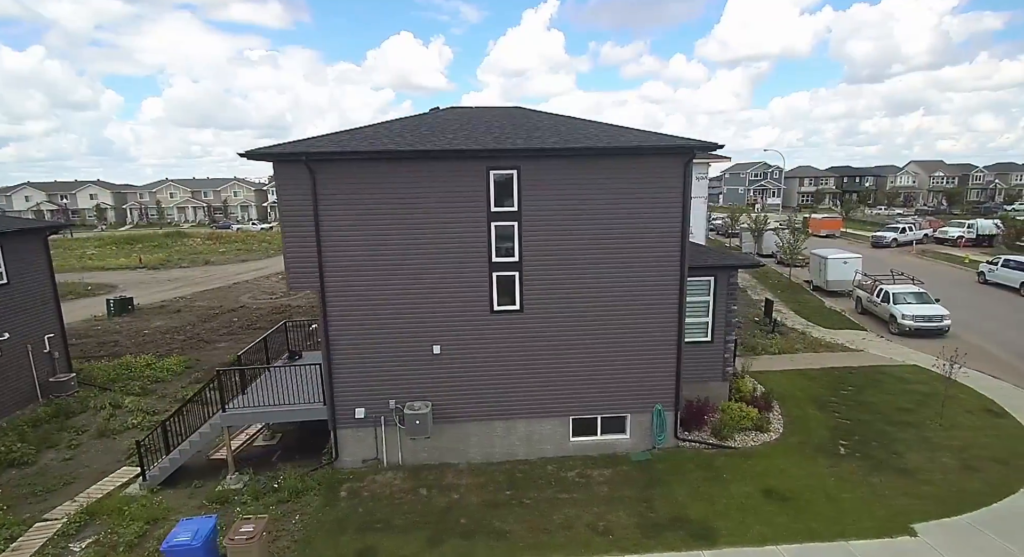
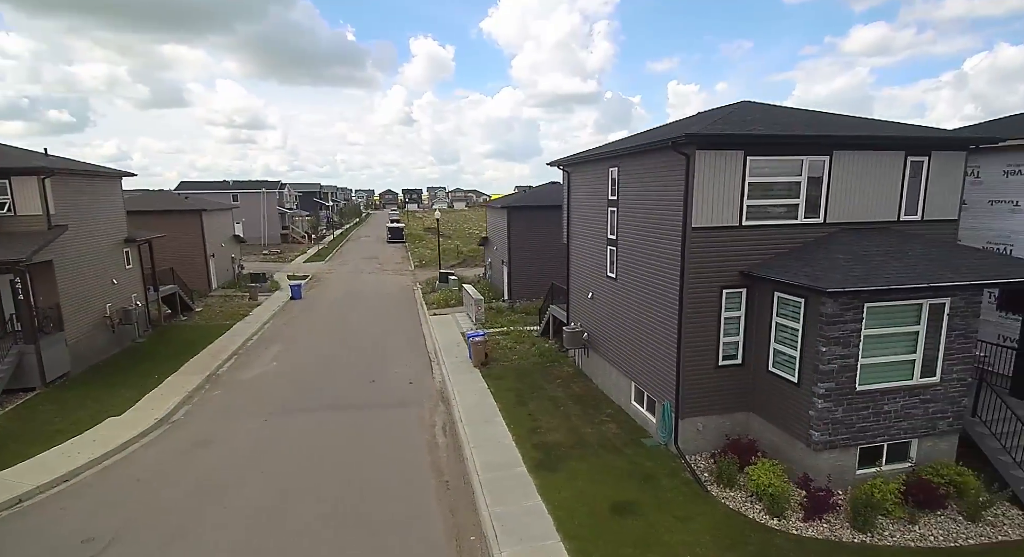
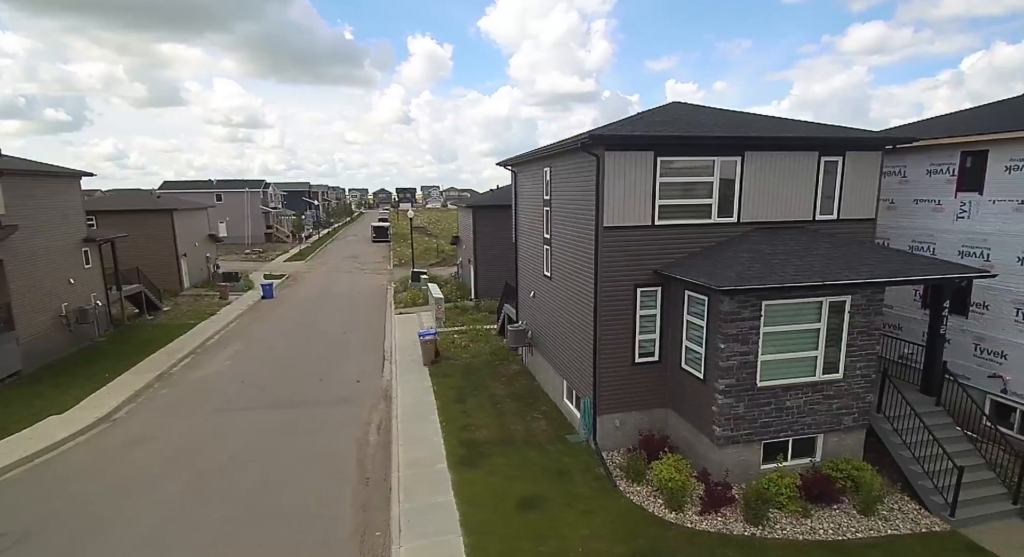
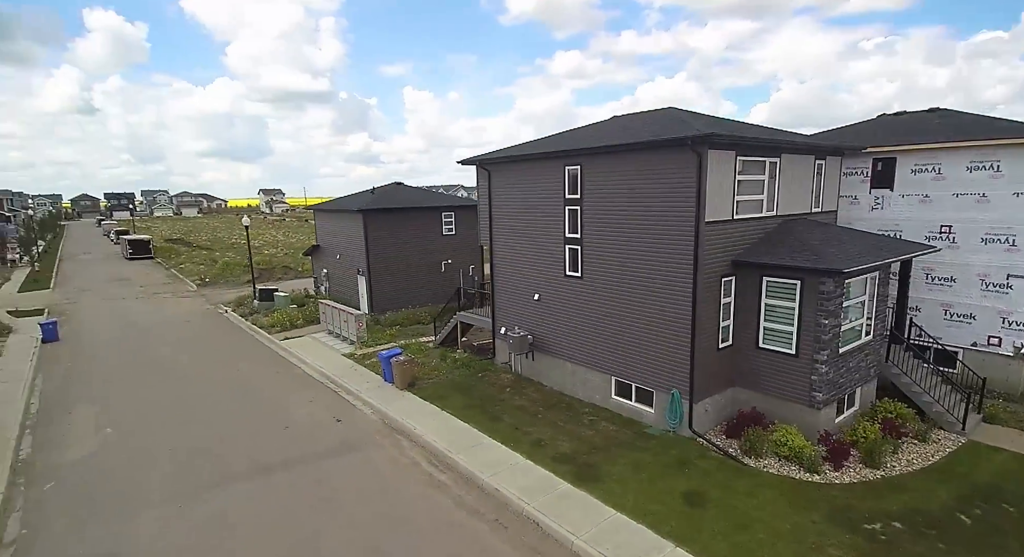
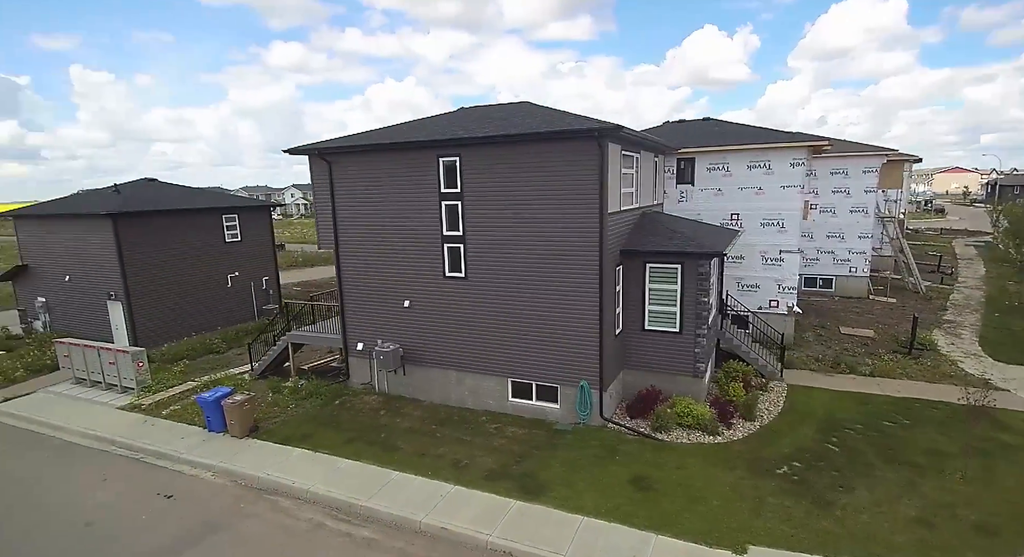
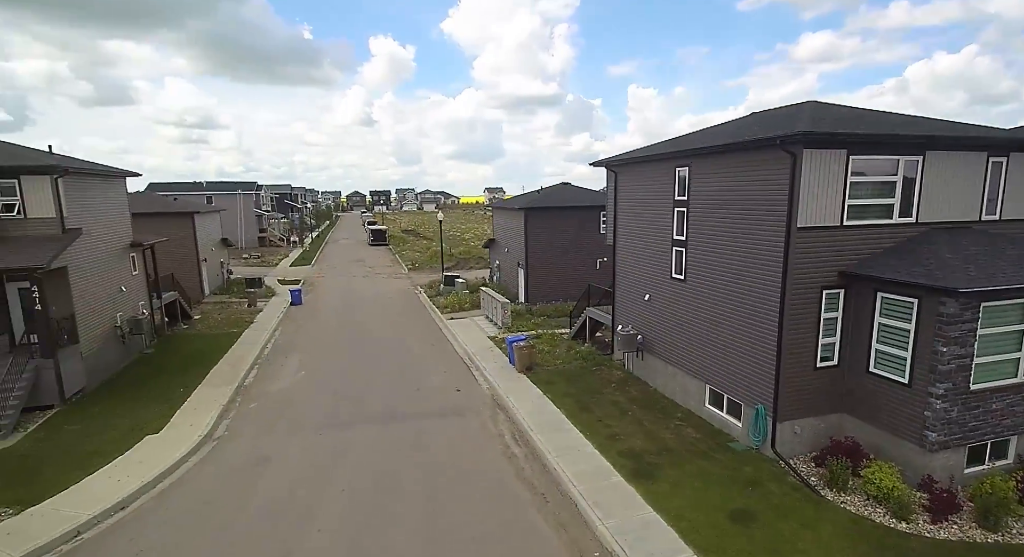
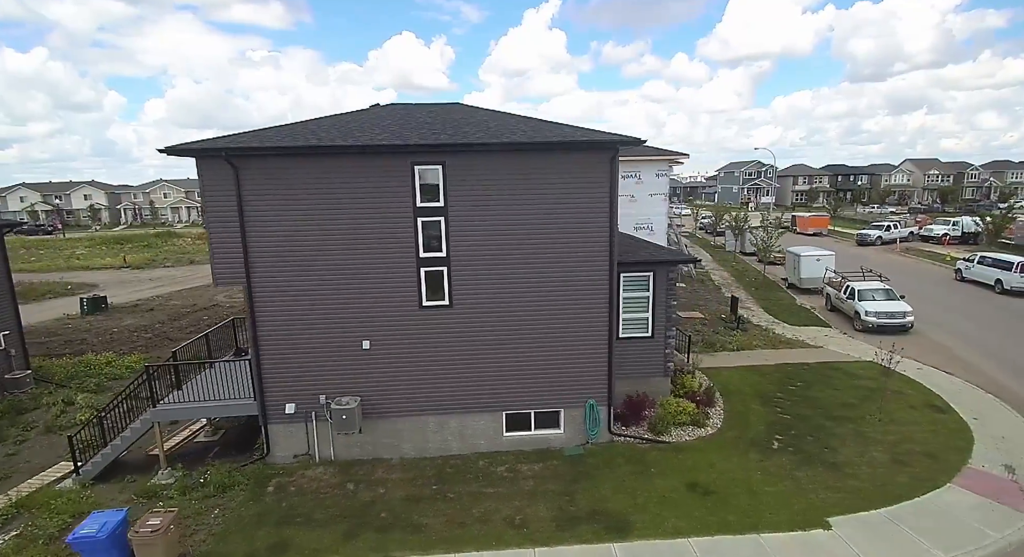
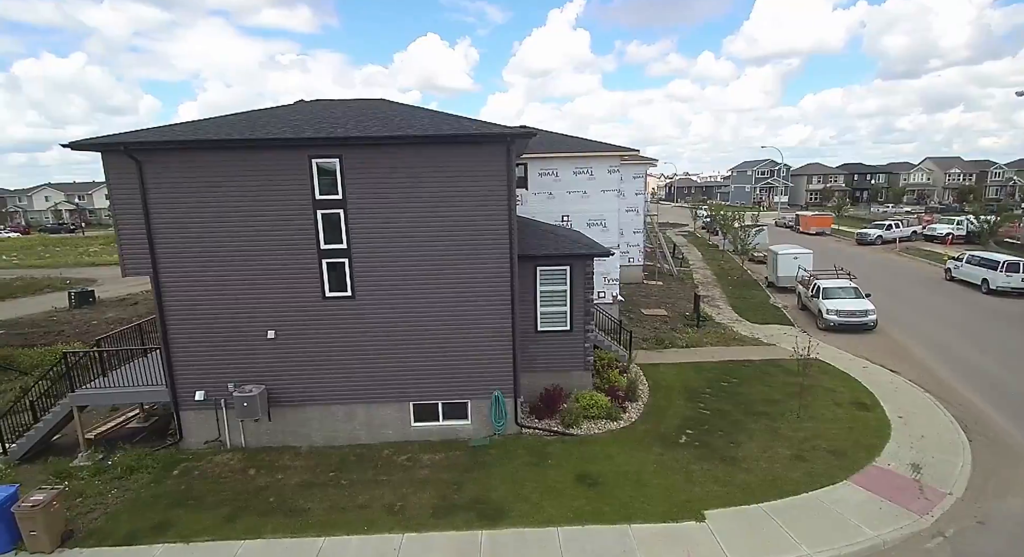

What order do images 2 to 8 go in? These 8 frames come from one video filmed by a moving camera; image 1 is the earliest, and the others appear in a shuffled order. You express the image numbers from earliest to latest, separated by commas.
7, 8, 5, 4, 6, 2, 3
